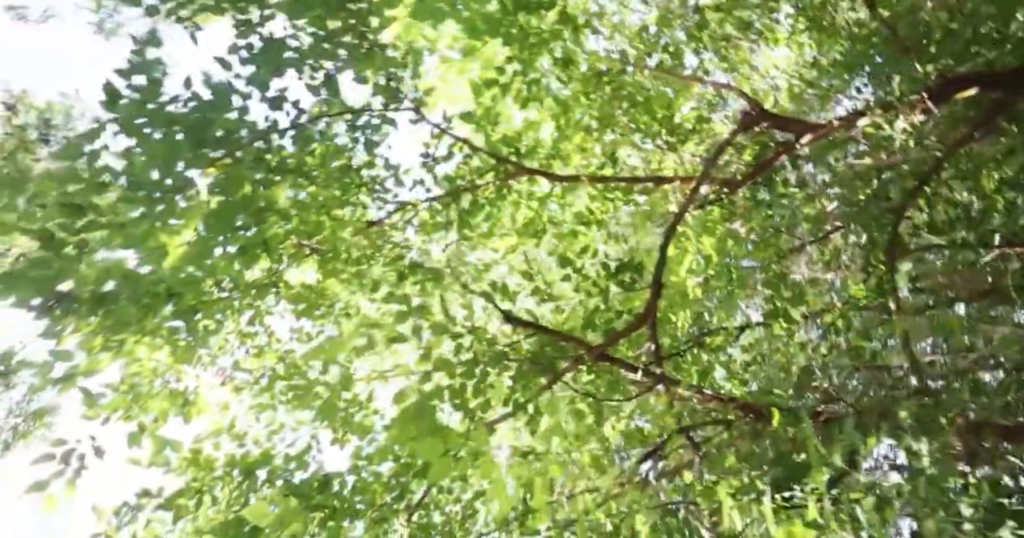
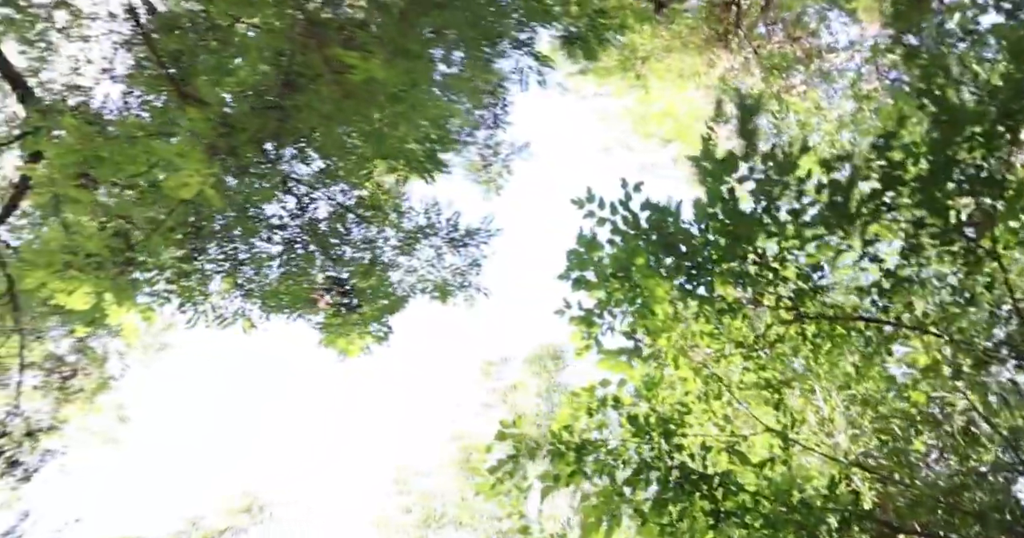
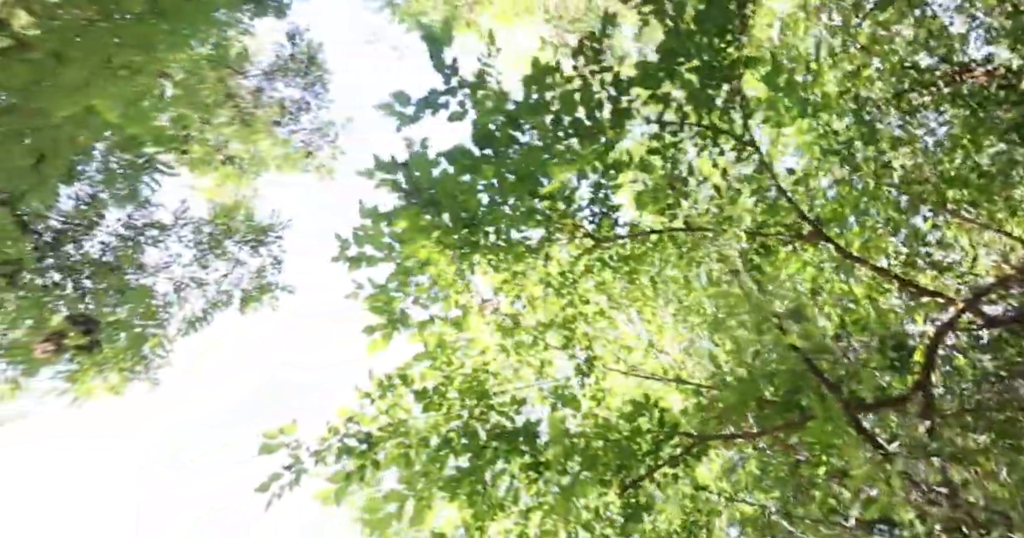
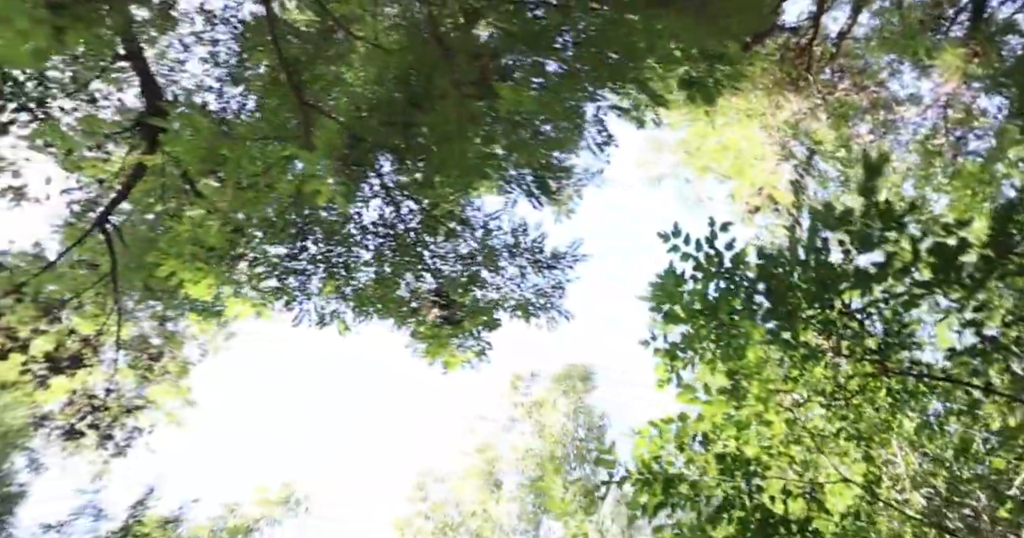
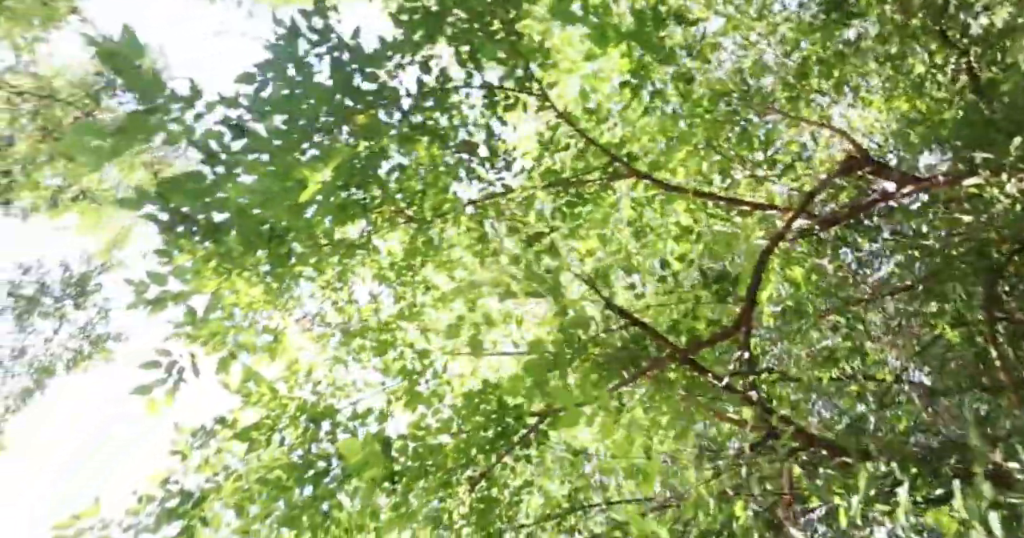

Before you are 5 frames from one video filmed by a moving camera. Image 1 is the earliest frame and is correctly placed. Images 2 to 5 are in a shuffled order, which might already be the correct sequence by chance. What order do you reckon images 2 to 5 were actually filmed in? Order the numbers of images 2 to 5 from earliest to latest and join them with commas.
5, 3, 2, 4
